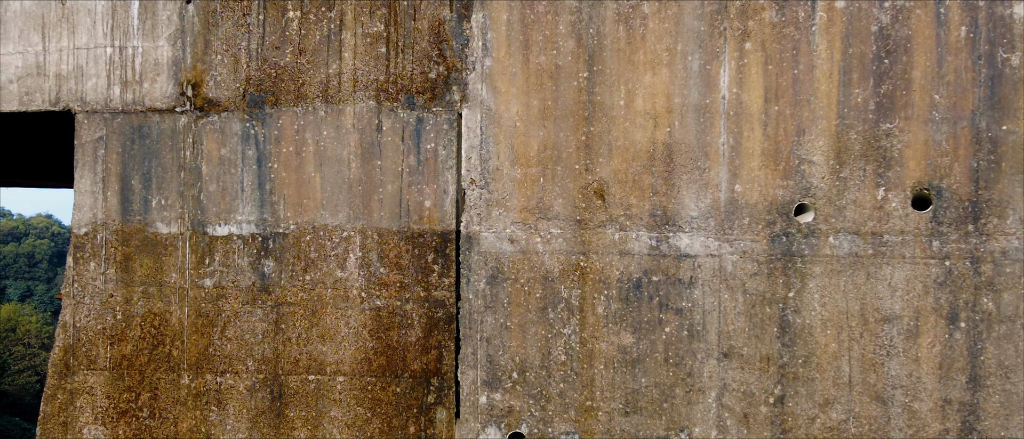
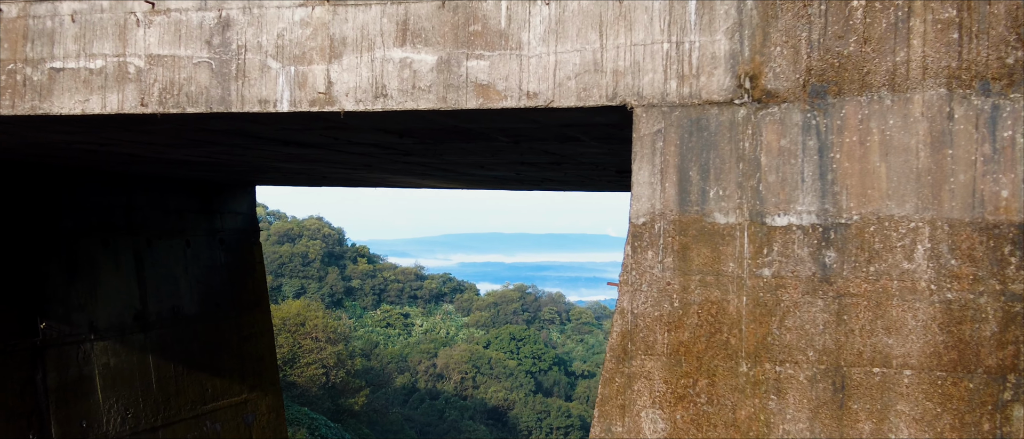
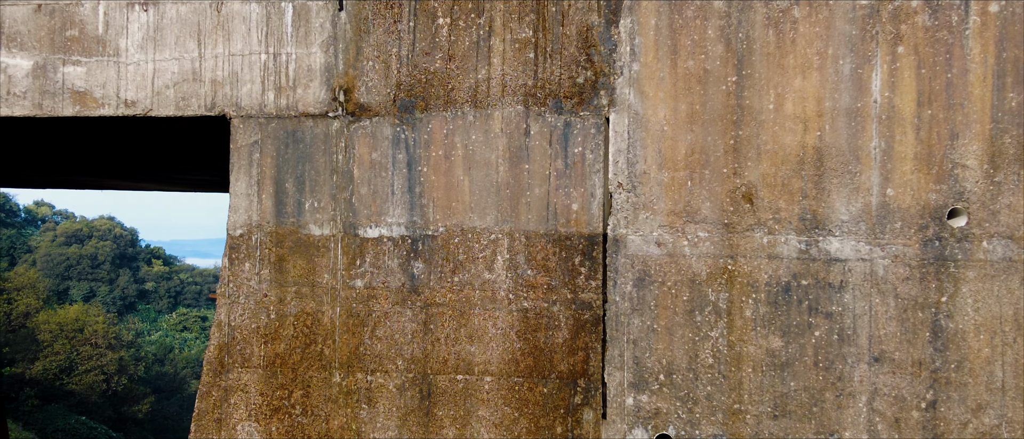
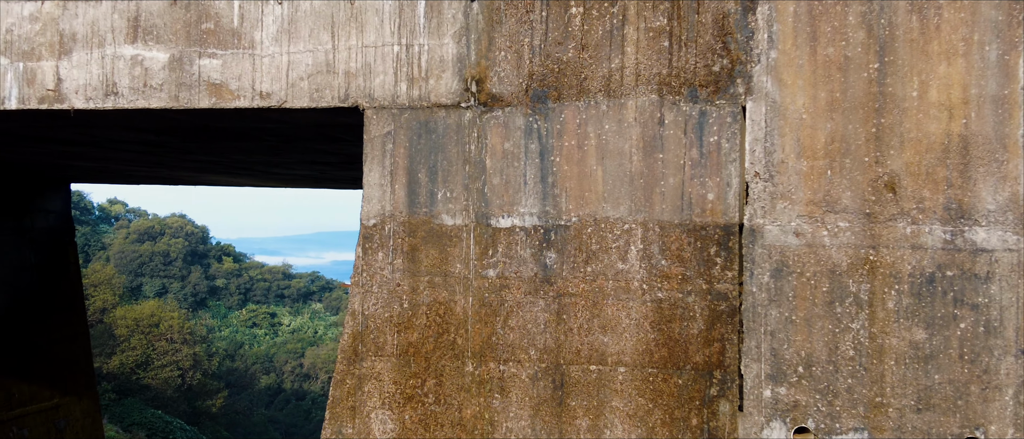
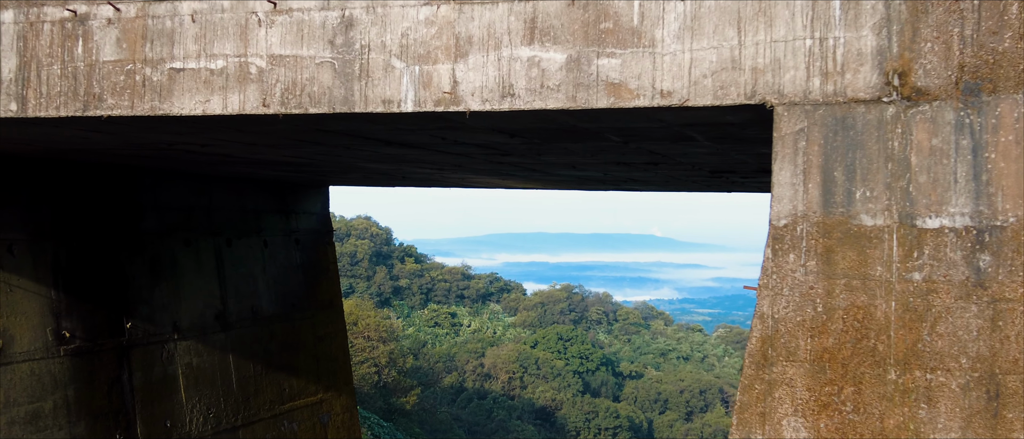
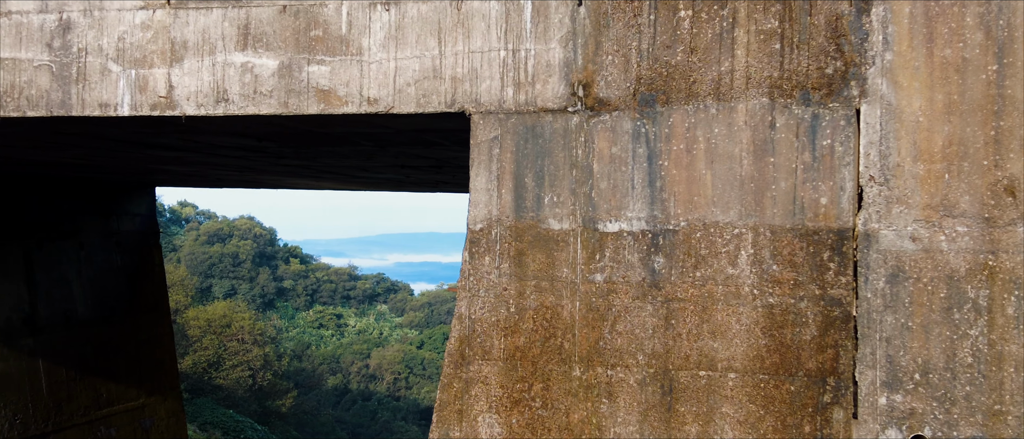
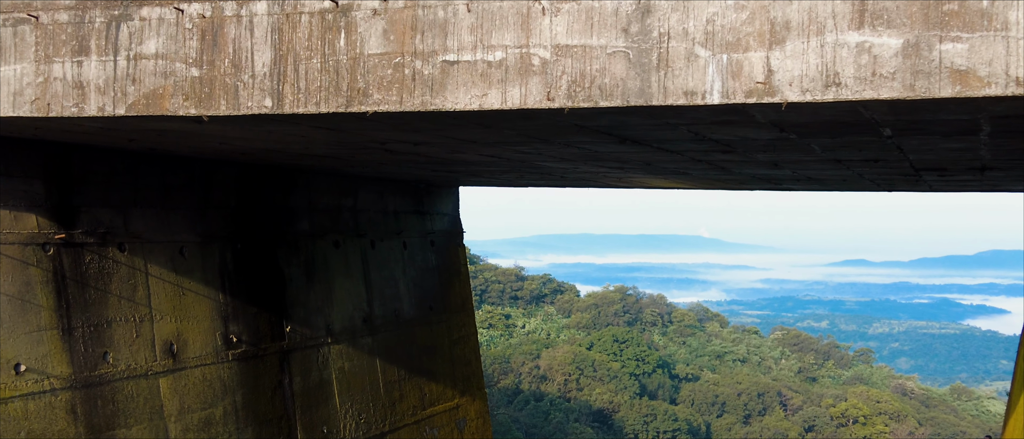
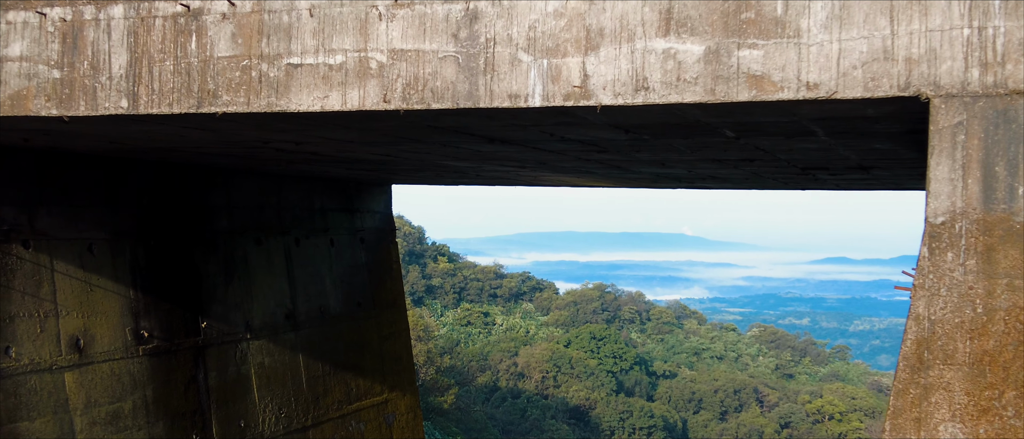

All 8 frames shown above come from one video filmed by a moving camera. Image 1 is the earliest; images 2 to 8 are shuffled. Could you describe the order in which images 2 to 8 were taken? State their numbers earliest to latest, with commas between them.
3, 4, 6, 2, 5, 8, 7
